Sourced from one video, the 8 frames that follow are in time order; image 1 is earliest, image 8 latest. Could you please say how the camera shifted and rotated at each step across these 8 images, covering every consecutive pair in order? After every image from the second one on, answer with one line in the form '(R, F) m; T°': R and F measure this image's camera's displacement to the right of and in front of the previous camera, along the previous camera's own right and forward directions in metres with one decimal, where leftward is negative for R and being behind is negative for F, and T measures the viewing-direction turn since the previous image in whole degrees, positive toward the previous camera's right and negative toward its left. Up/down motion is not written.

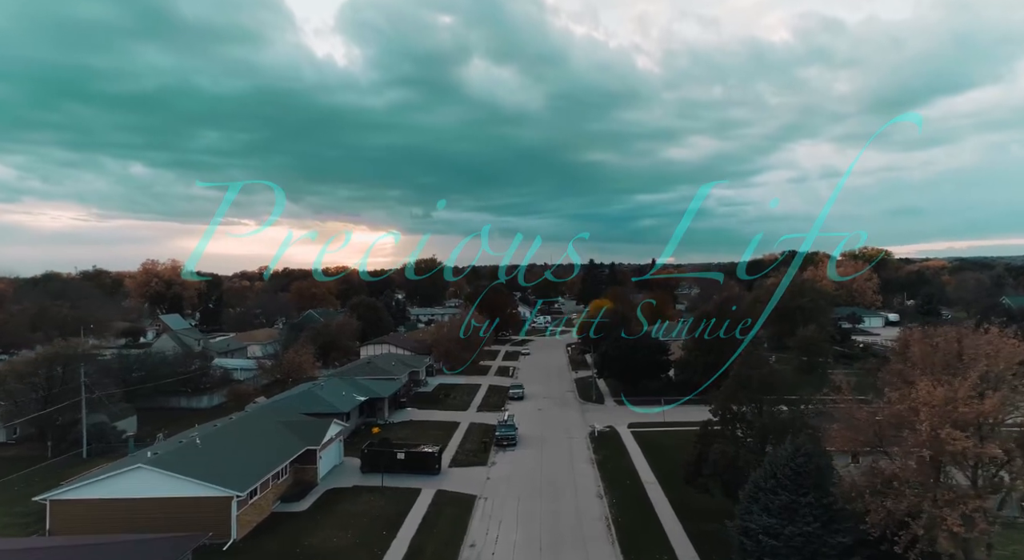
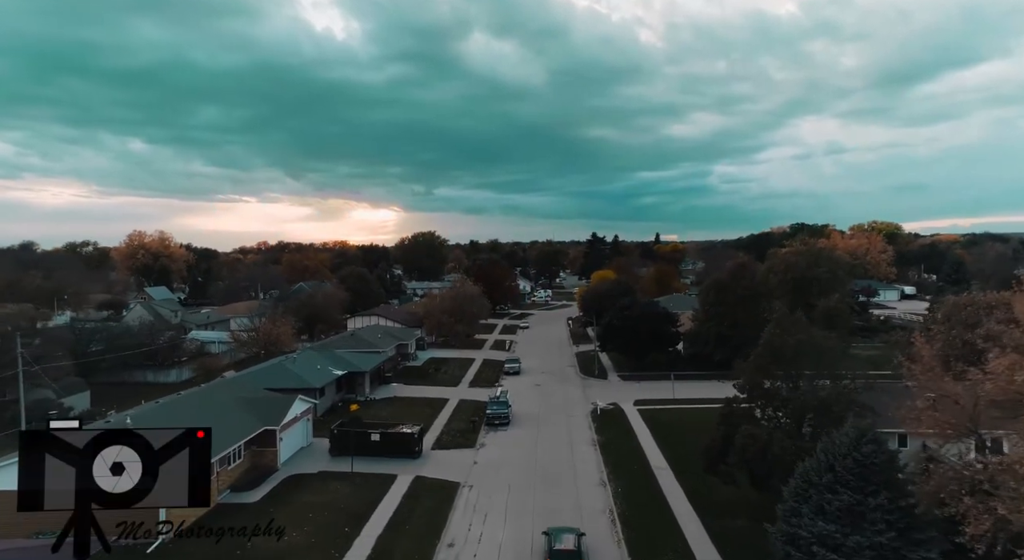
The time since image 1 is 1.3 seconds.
(+0.5, +4.3) m; 0°
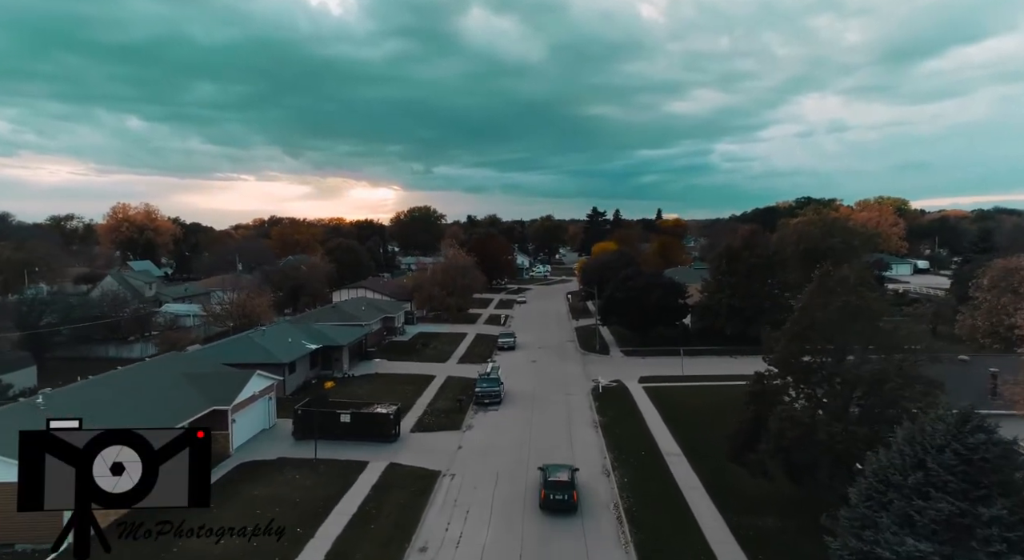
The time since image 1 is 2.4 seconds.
(+0.4, +3.8) m; 0°
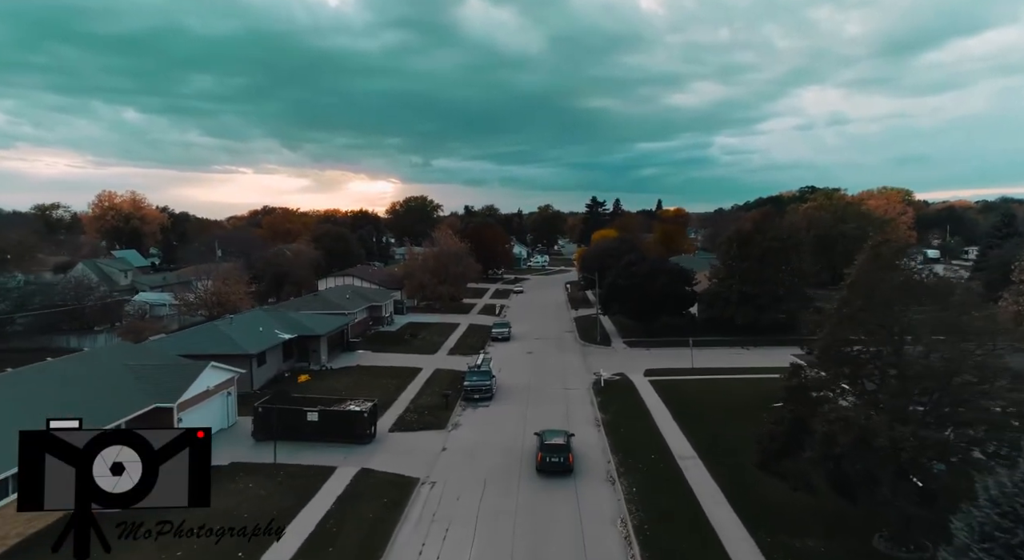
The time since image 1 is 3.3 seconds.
(+0.3, +3.1) m; 0°
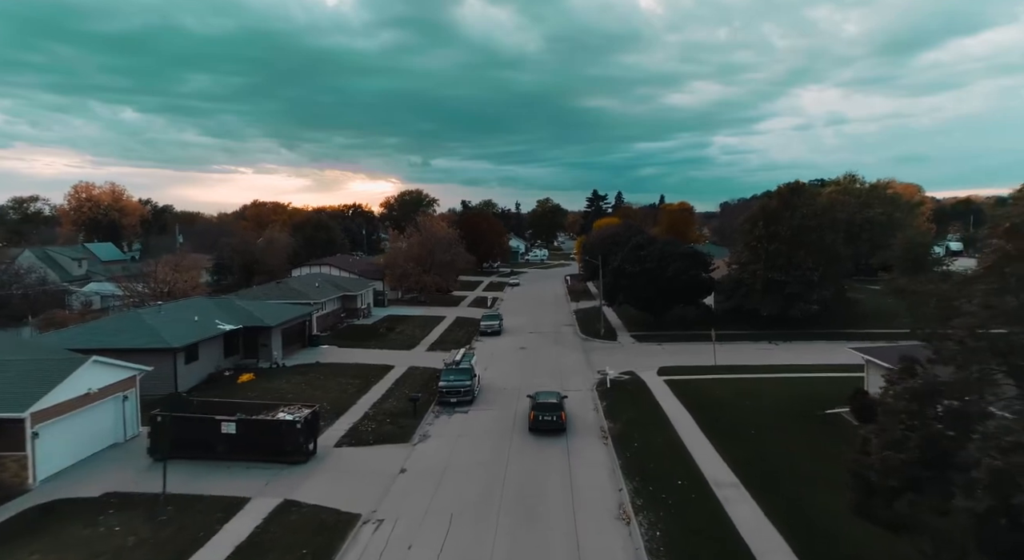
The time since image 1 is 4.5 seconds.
(+0.5, +5.2) m; 0°
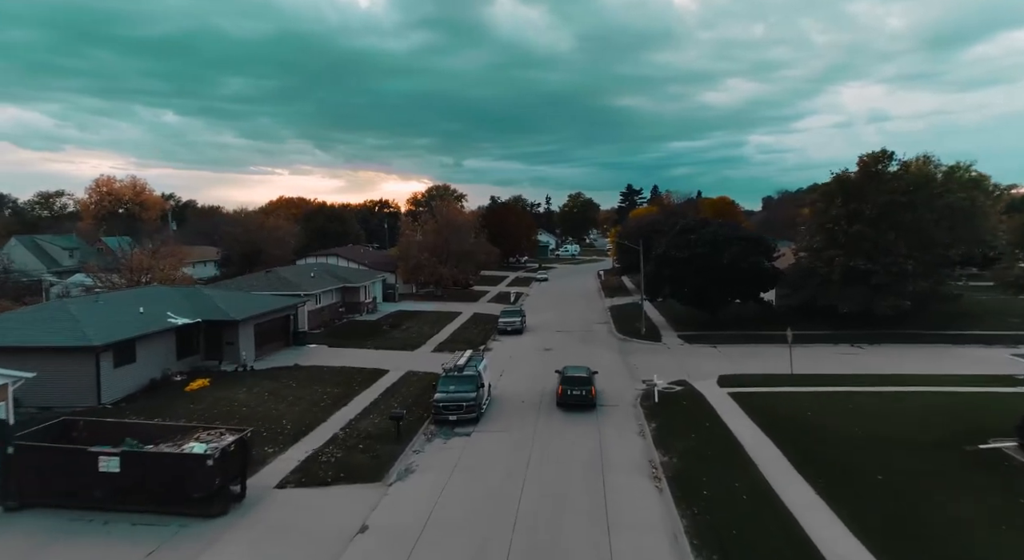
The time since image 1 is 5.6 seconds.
(+0.3, +5.4) m; -3°
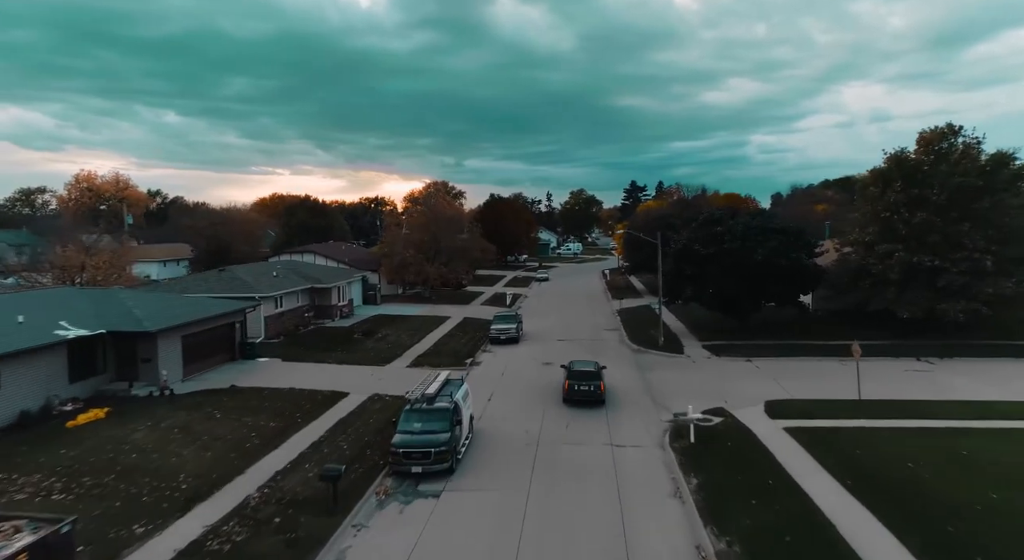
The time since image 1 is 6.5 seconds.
(+0.3, +4.6) m; 0°
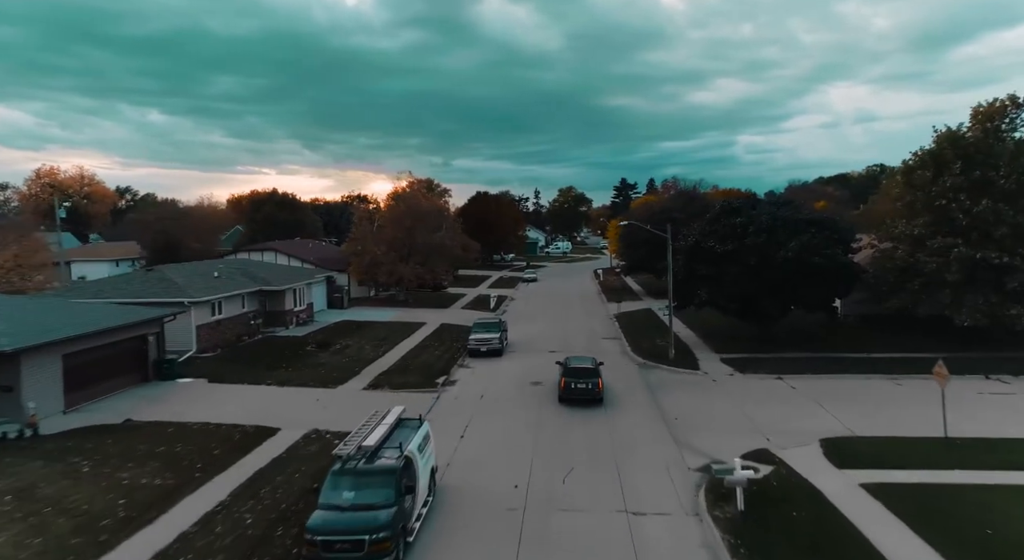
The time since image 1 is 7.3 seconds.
(+0.3, +4.1) m; +1°
